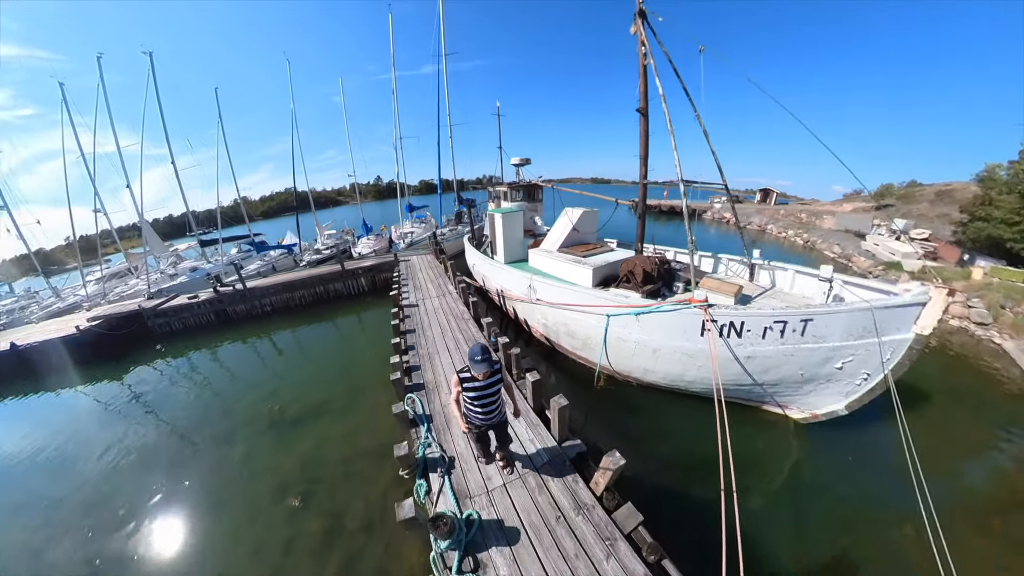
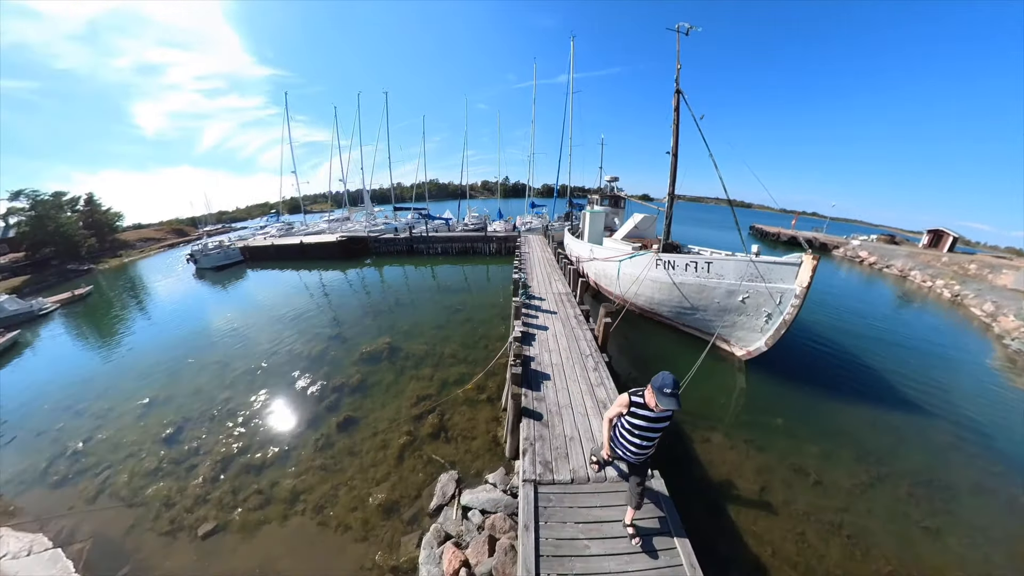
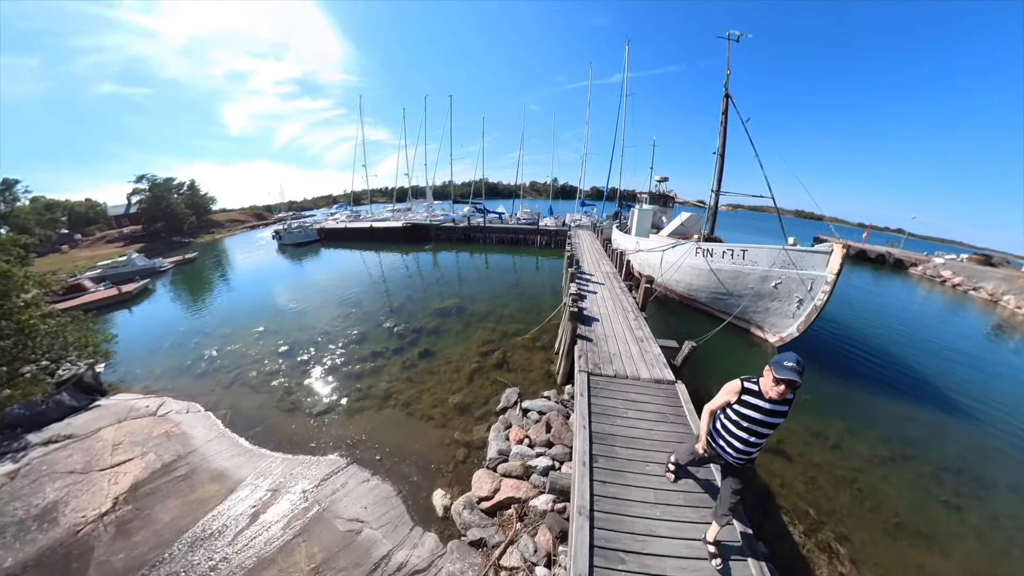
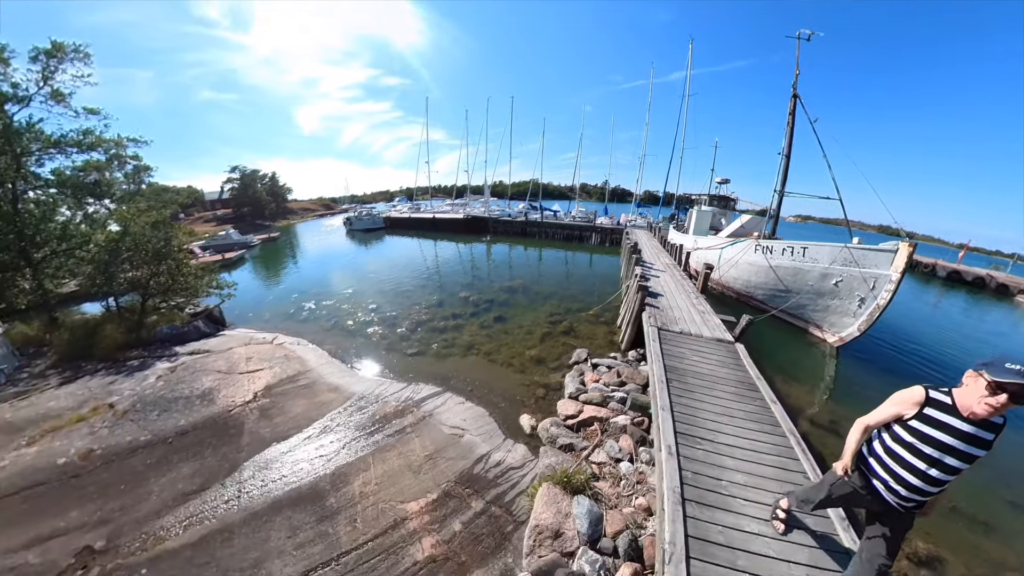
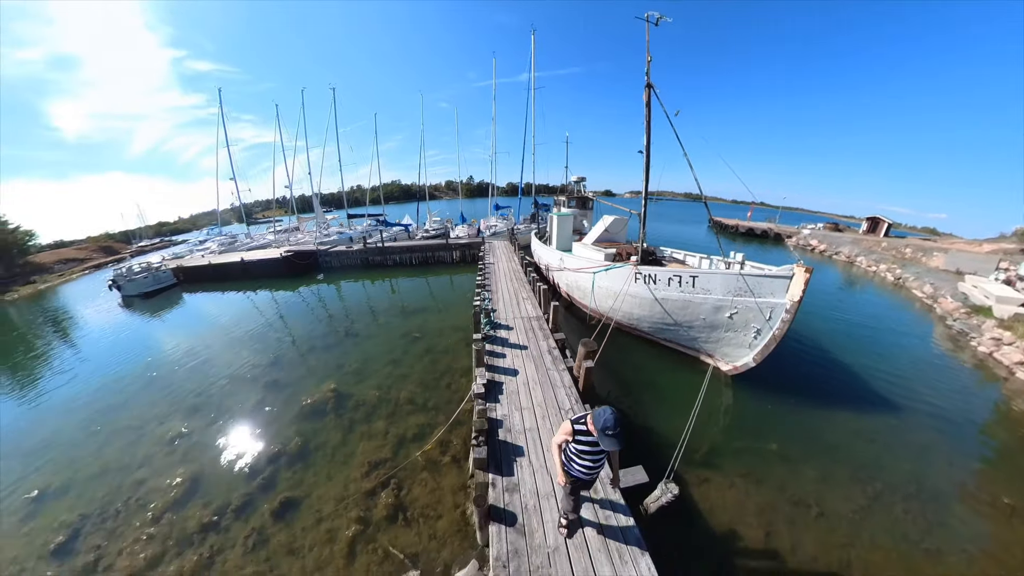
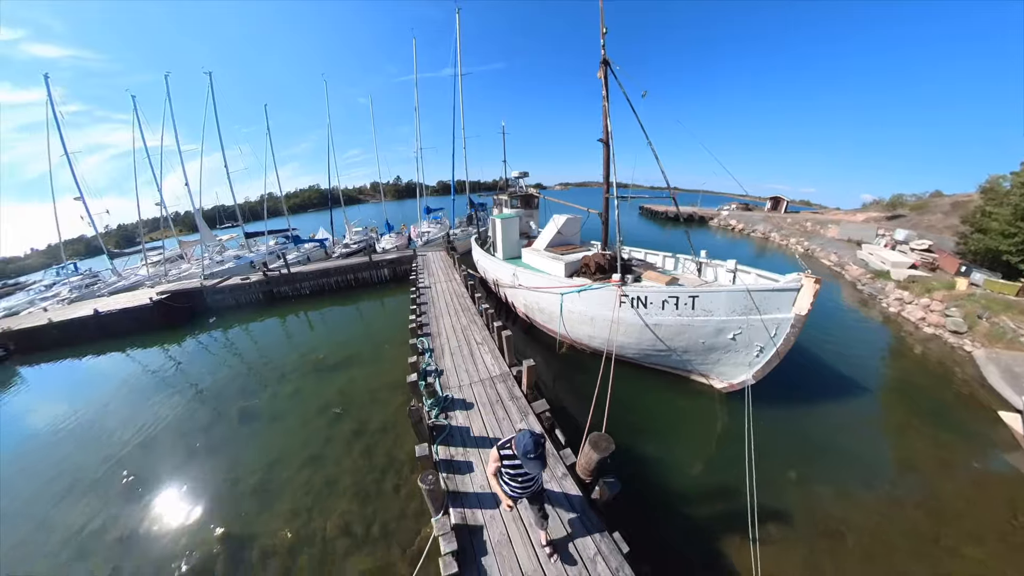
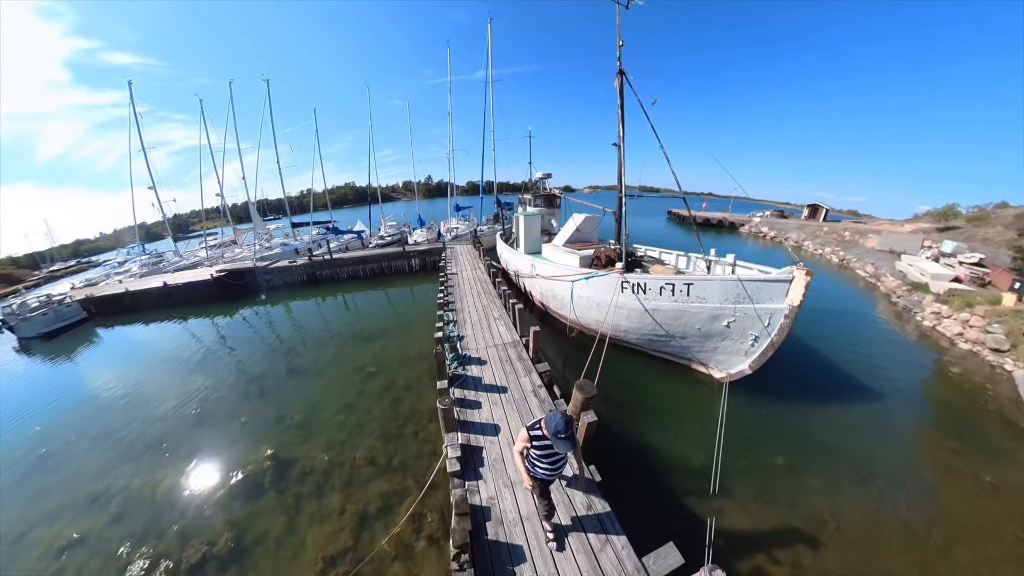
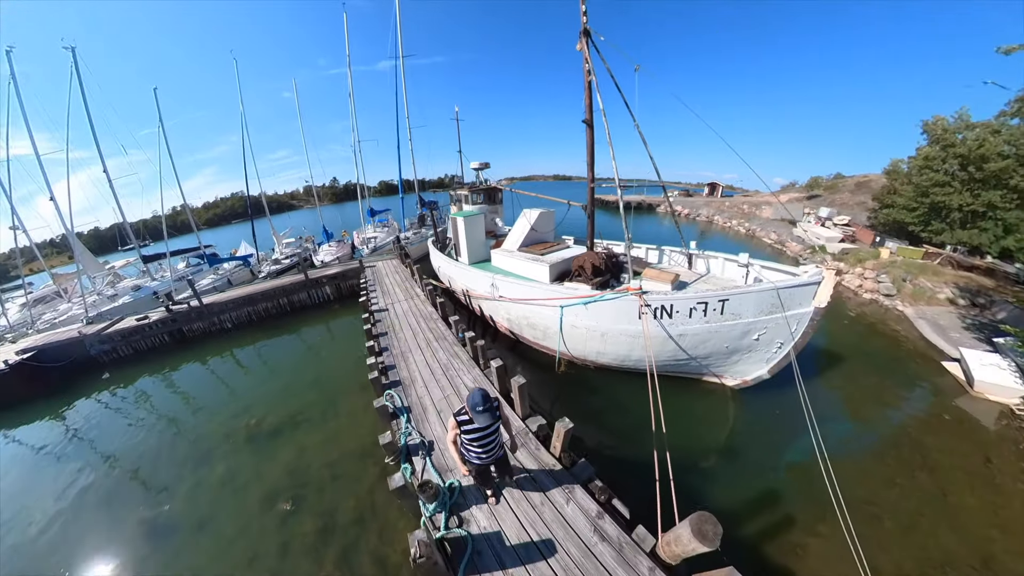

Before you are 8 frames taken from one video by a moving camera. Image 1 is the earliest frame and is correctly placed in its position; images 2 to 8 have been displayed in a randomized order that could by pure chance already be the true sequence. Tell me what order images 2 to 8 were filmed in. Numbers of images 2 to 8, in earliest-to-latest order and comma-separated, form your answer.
8, 6, 7, 5, 2, 3, 4
